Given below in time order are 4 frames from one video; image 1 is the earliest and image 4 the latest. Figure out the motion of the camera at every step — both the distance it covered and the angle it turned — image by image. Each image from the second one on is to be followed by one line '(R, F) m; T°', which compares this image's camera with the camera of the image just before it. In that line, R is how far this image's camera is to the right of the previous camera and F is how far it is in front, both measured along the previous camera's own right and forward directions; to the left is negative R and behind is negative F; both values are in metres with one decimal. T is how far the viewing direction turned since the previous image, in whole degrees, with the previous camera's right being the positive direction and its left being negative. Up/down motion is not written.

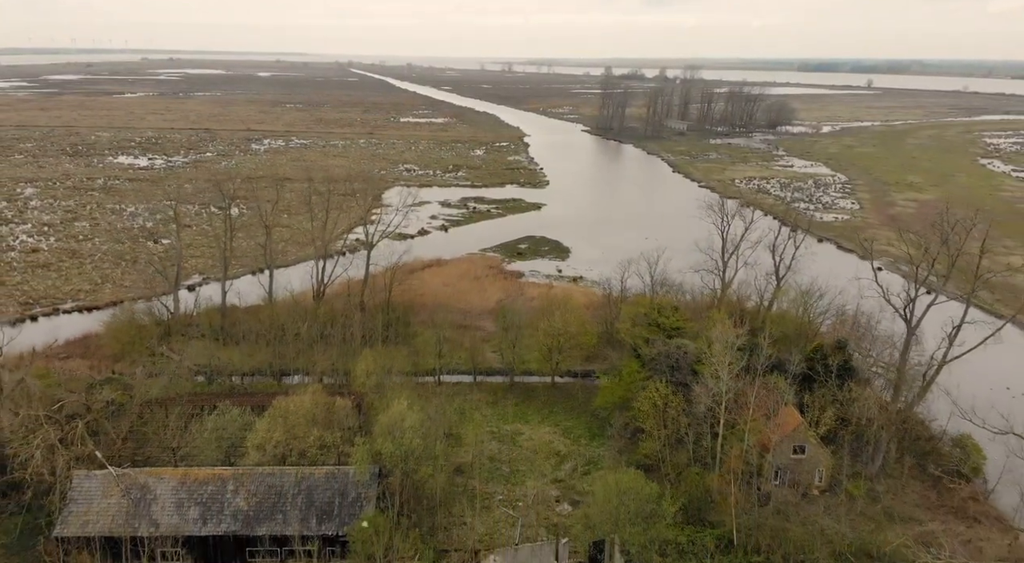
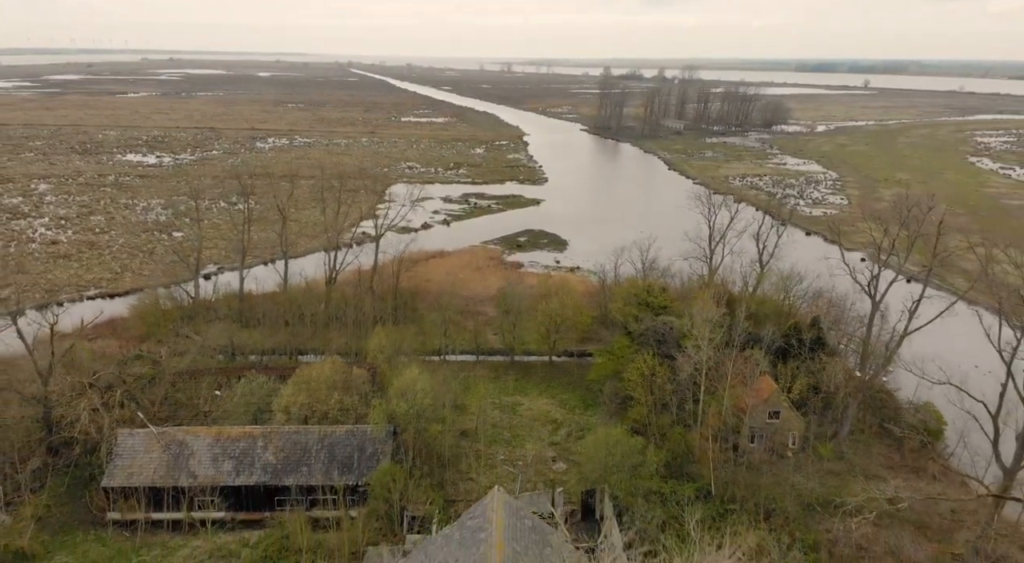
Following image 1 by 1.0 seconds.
(0.0, -1.9) m; 0°
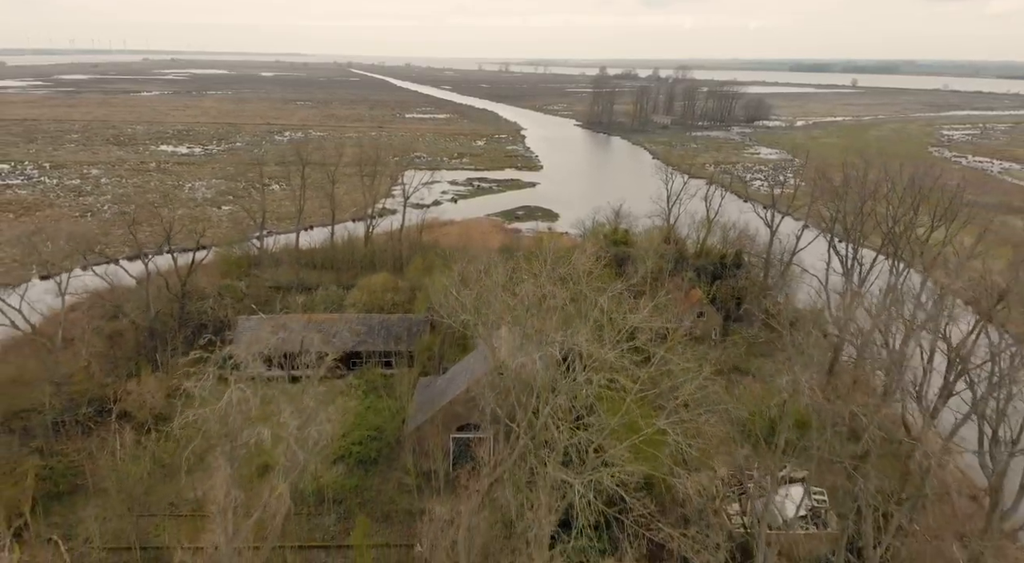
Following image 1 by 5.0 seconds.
(-0.1, -8.0) m; 0°
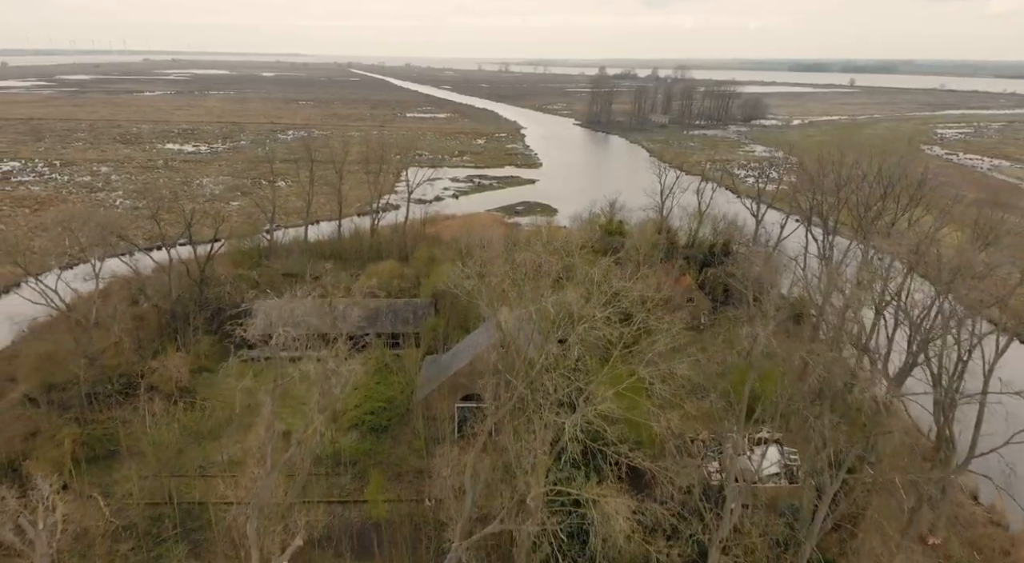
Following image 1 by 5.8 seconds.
(0.0, -1.7) m; 0°
